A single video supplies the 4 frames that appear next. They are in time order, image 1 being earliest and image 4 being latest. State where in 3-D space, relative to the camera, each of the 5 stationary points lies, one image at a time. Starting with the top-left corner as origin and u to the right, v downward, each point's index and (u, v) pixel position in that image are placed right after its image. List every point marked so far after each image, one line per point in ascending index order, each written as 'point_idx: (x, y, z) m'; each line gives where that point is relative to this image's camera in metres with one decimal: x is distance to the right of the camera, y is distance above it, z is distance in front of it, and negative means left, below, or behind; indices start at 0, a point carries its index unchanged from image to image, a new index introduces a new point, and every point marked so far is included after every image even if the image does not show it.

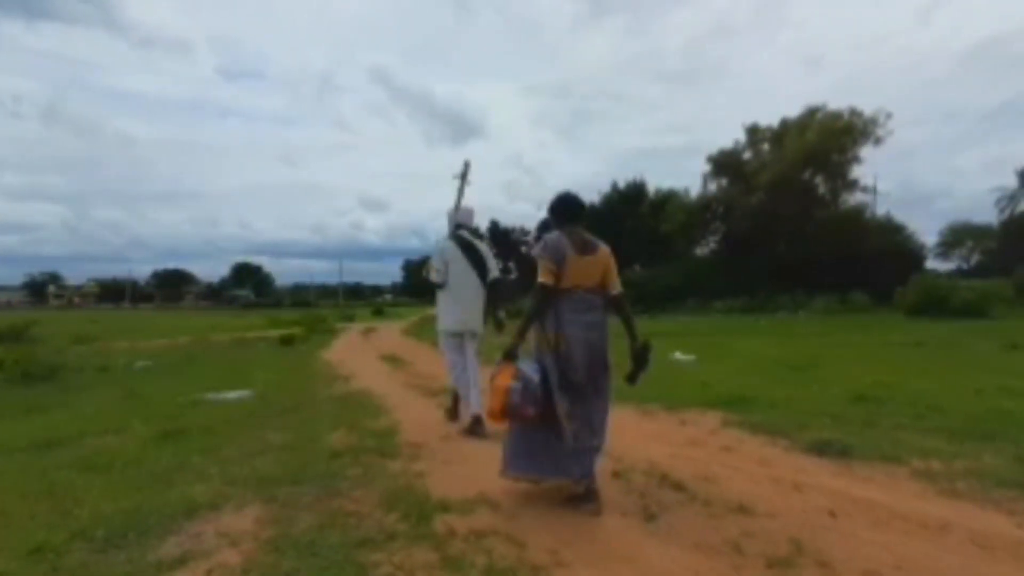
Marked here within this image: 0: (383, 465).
0: (-1.1, -1.5, +10.6) m
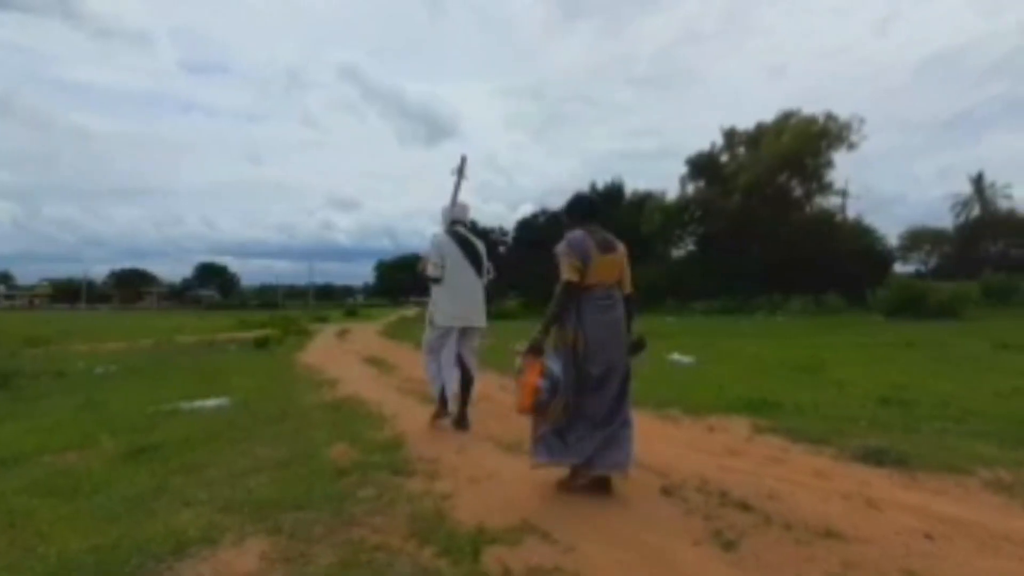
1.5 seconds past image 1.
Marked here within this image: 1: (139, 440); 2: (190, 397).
0: (-0.8, -1.4, +9.1) m
1: (-3.5, -1.4, +11.8) m
2: (-4.0, -1.4, +15.7) m
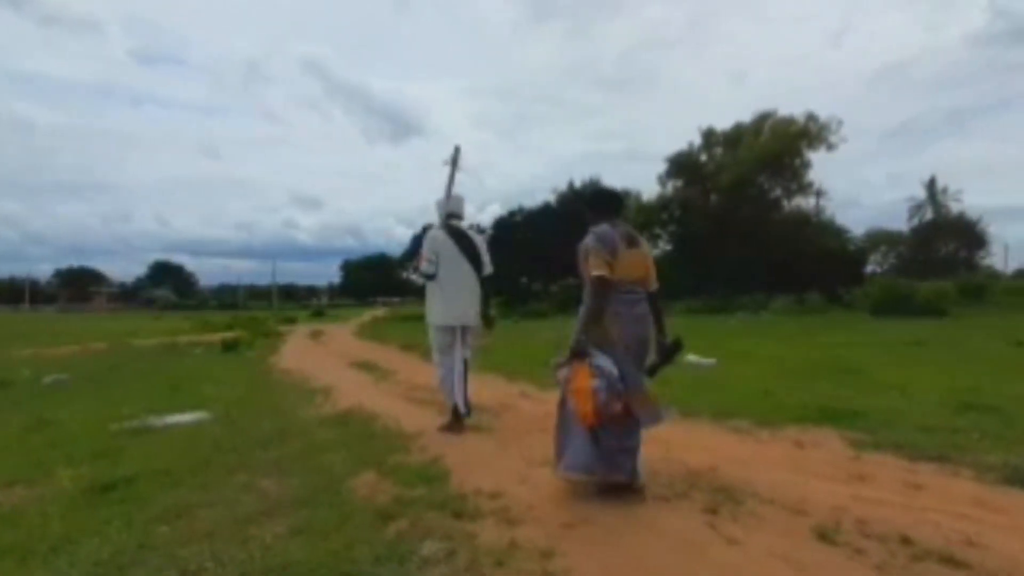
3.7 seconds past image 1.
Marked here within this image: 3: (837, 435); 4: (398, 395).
0: (-0.2, -1.3, +6.7) m
1: (-3.0, -1.3, +9.3) m
2: (-3.7, -1.3, +13.1) m
3: (+3.0, -1.4, +11.7) m
4: (-1.4, -1.2, +14.7) m
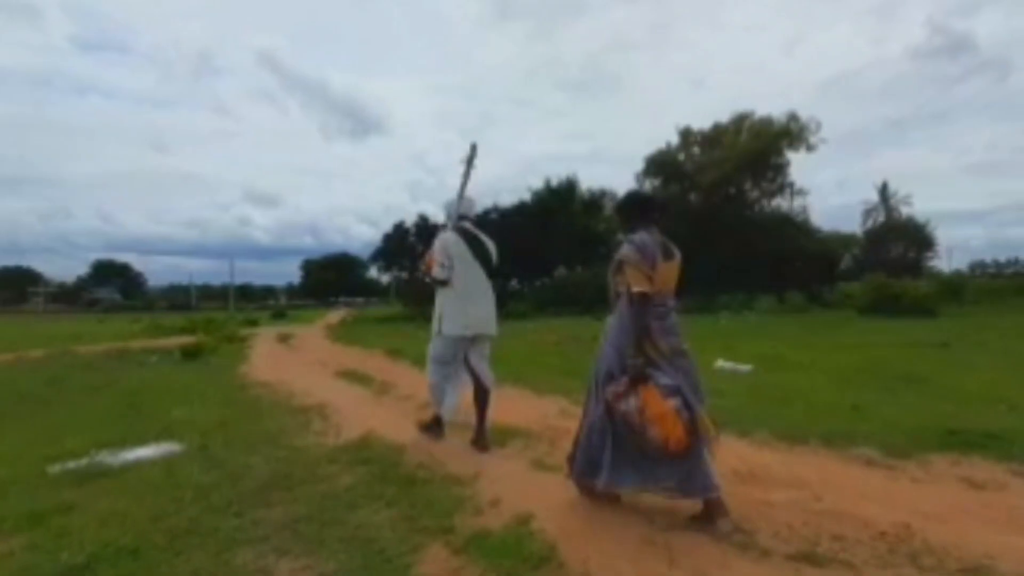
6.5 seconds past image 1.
0: (+0.5, -1.2, +3.9) m
1: (-2.4, -1.3, +6.4) m
2: (-3.2, -1.2, +10.2) m
3: (+3.5, -1.3, +9.1) m
4: (-1.0, -1.2, +11.9) m
